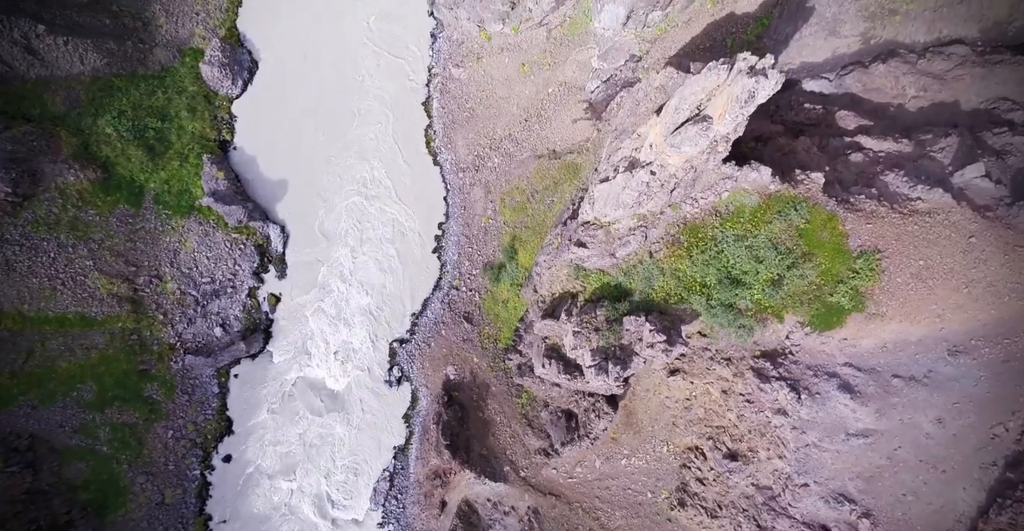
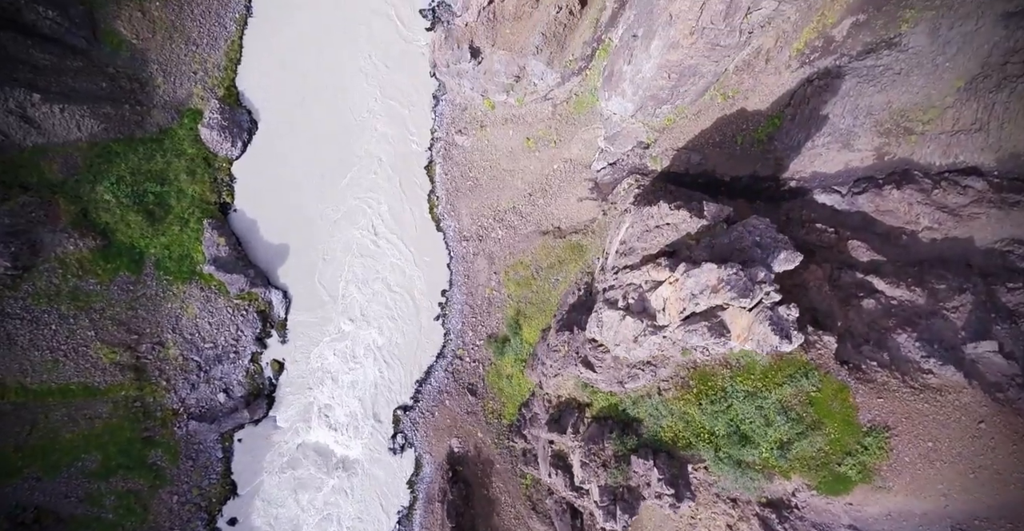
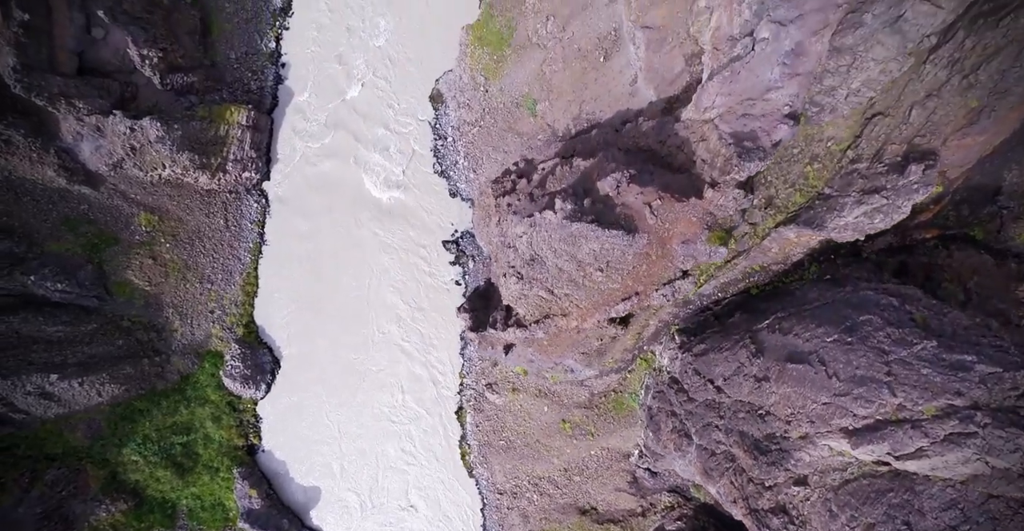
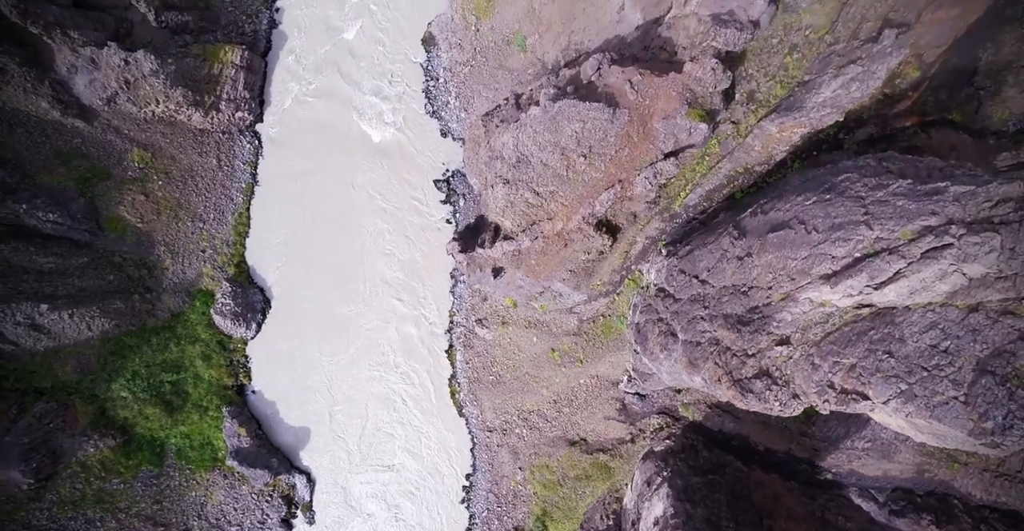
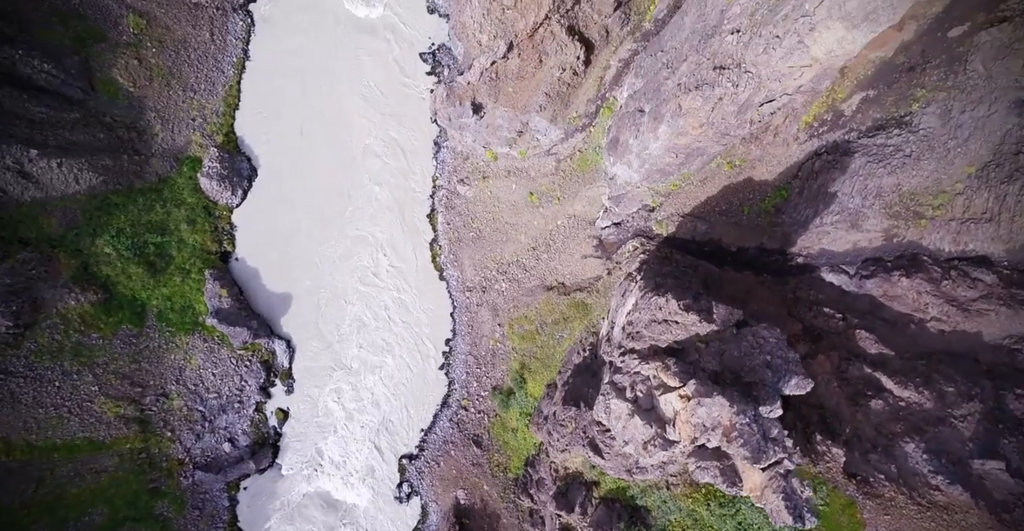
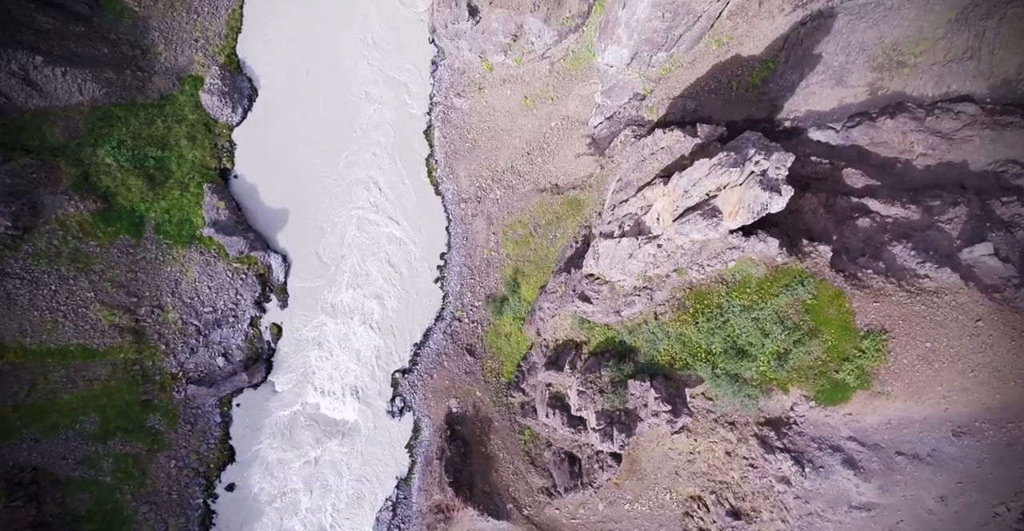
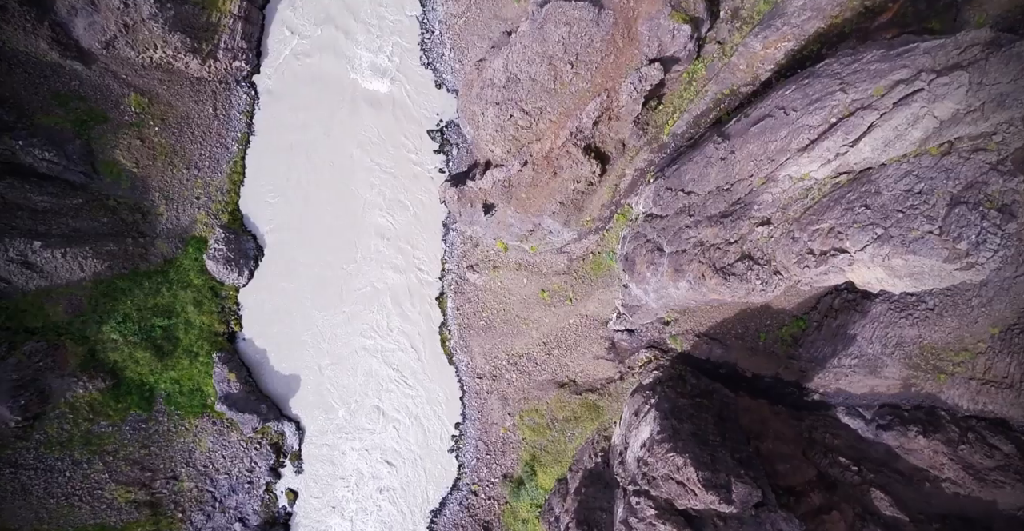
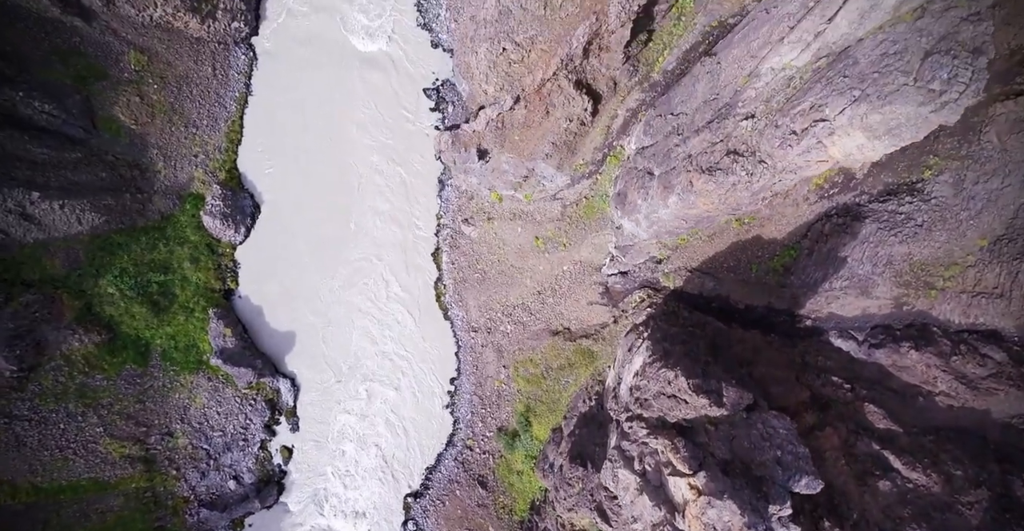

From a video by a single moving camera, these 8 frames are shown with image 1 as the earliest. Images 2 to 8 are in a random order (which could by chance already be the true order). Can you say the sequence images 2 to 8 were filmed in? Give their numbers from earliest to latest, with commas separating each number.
6, 2, 5, 8, 7, 4, 3
